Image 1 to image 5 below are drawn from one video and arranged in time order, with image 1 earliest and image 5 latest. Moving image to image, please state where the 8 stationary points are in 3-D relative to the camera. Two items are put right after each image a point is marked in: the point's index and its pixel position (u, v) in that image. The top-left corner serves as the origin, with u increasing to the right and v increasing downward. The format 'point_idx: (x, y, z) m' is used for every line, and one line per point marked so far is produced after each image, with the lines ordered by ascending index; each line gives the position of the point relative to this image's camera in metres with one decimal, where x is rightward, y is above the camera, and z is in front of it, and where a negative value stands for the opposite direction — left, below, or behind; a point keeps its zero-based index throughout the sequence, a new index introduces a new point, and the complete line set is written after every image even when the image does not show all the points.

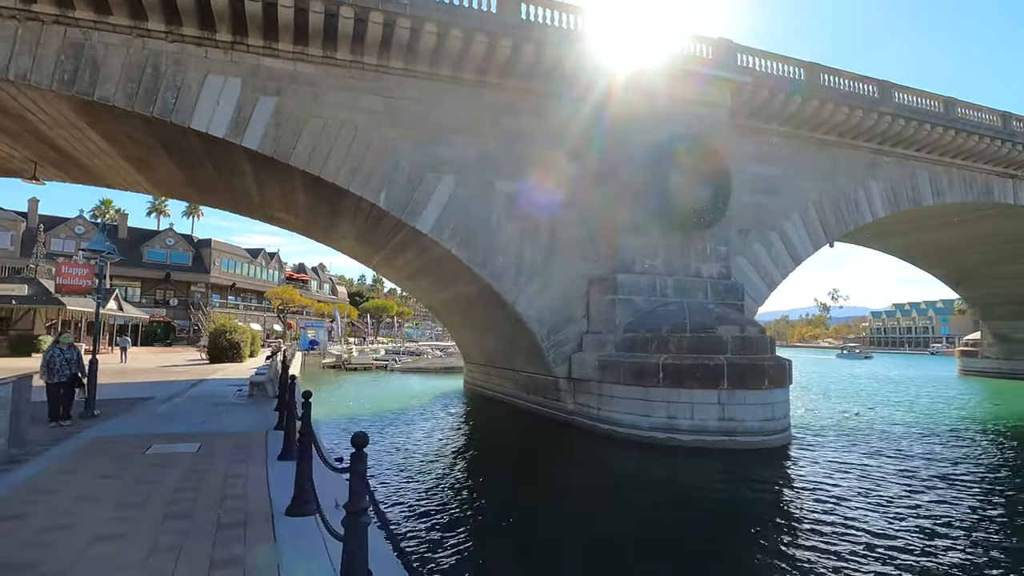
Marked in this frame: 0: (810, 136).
0: (+9.3, +4.7, +16.7) m
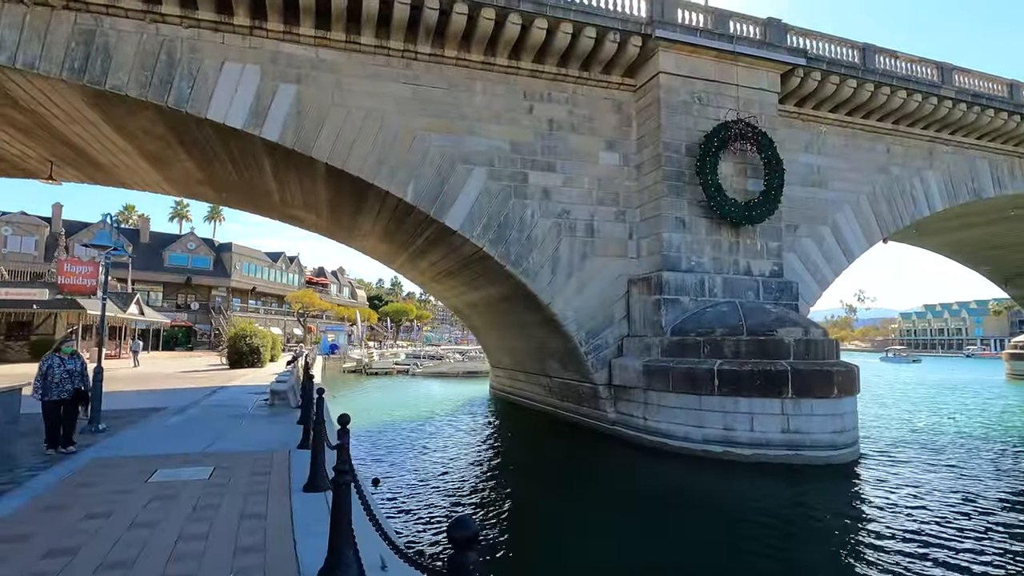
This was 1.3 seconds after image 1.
0: (+10.2, +4.8, +15.6) m
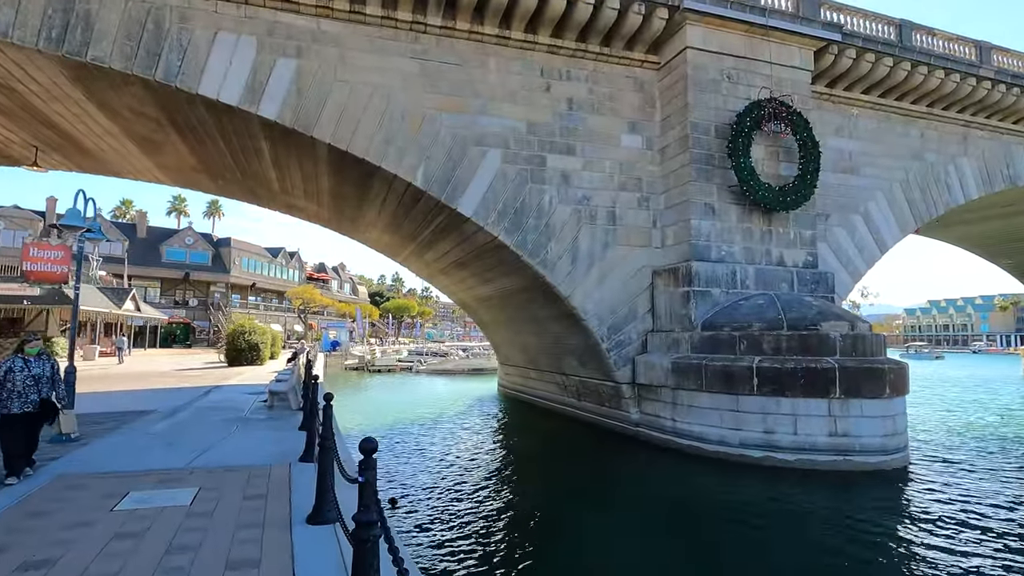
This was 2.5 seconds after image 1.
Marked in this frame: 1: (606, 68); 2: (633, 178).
0: (+10.5, +5.0, +14.7) m
1: (+2.1, +4.9, +11.9) m
2: (+2.7, +2.4, +11.9) m
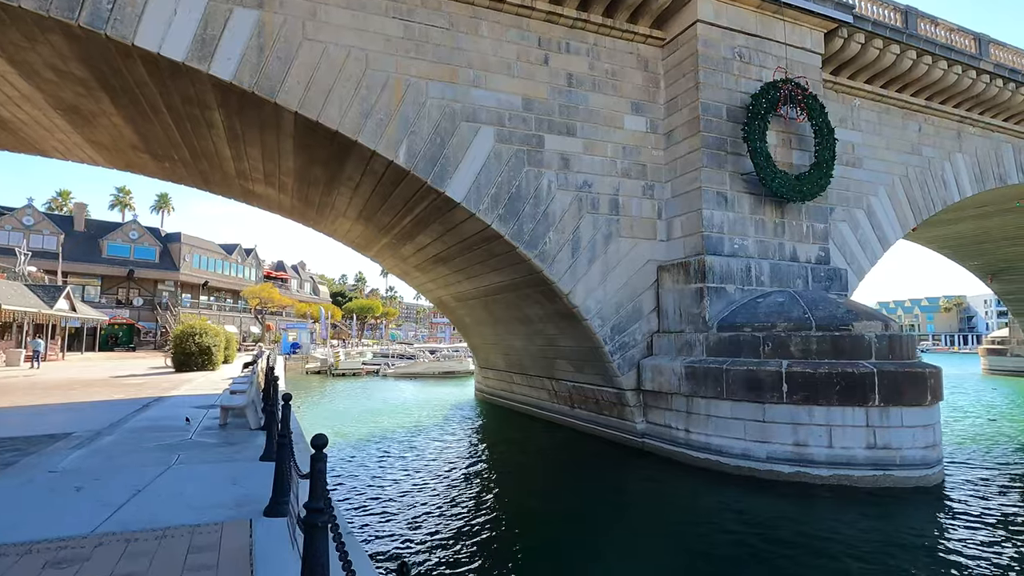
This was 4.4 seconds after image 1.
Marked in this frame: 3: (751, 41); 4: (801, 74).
0: (+10.2, +5.0, +14.1) m
1: (+1.9, +5.0, +10.8) m
2: (+2.5, +2.5, +10.8) m
3: (+4.9, +5.1, +10.9) m
4: (+6.1, +4.5, +11.4) m
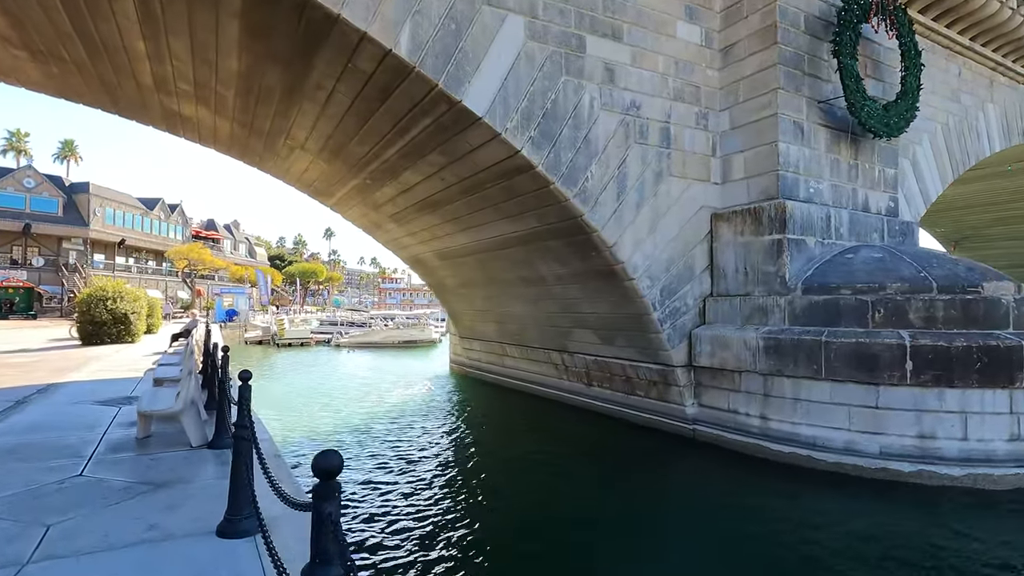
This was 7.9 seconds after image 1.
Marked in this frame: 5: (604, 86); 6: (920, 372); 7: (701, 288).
0: (+10.2, +5.9, +12.6) m
1: (+2.3, +5.7, +8.4) m
2: (+2.9, +3.3, +8.6) m
3: (+5.2, +5.8, +8.8) m
4: (+6.4, +5.3, +9.4) m
5: (+1.3, +2.9, +7.8) m
6: (+4.9, -1.0, +6.4) m
7: (+3.0, 0.0, +8.6) m
